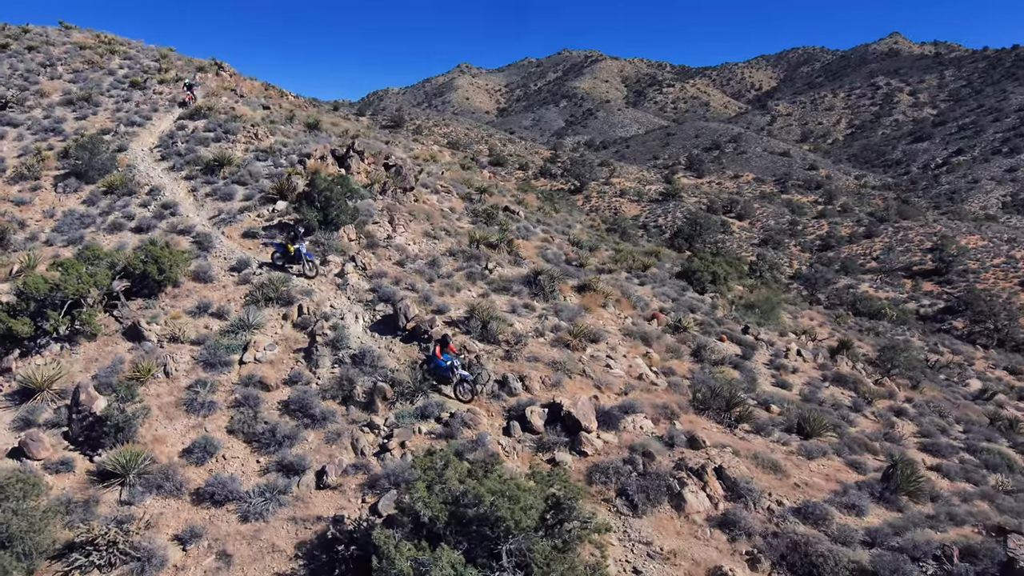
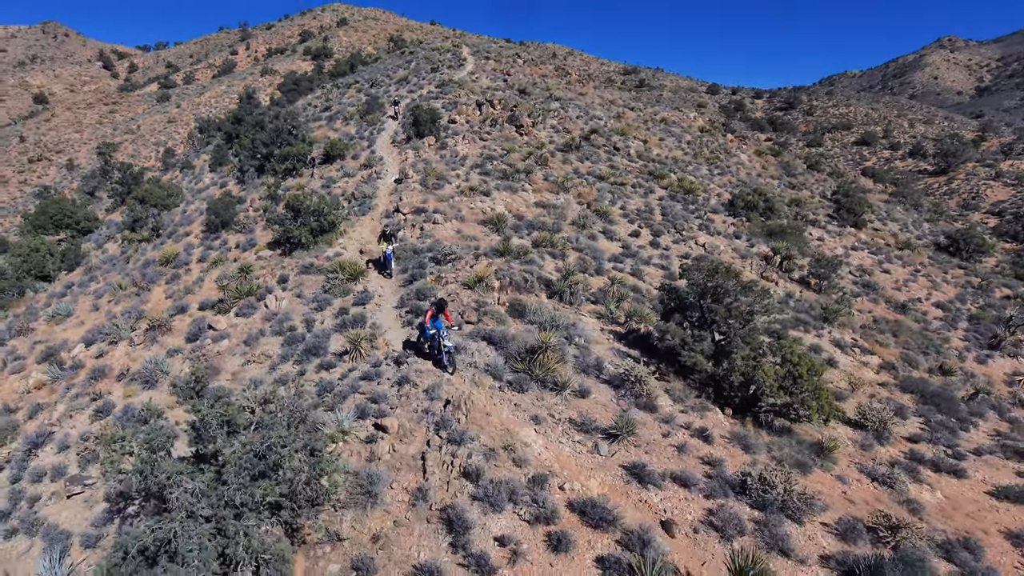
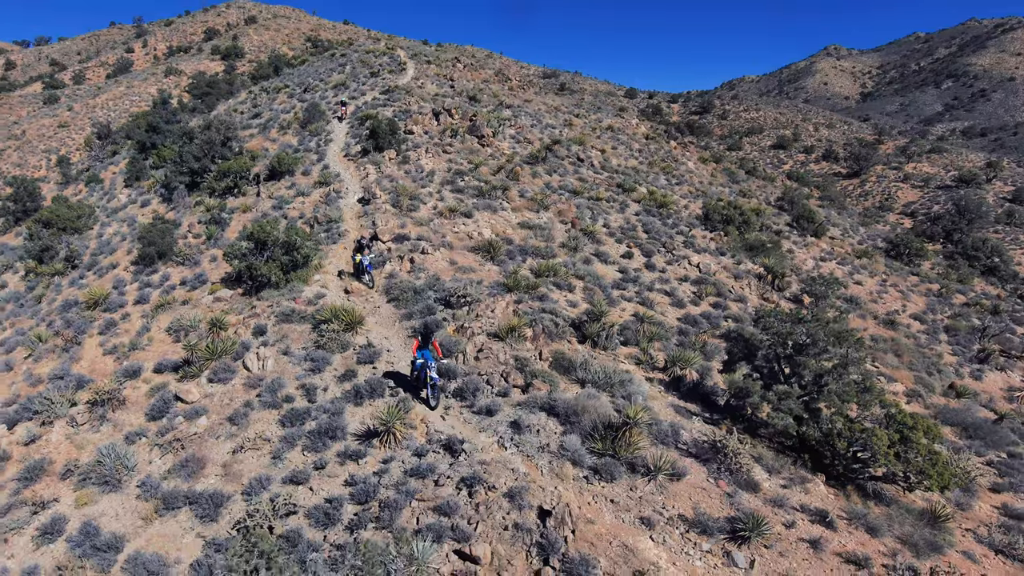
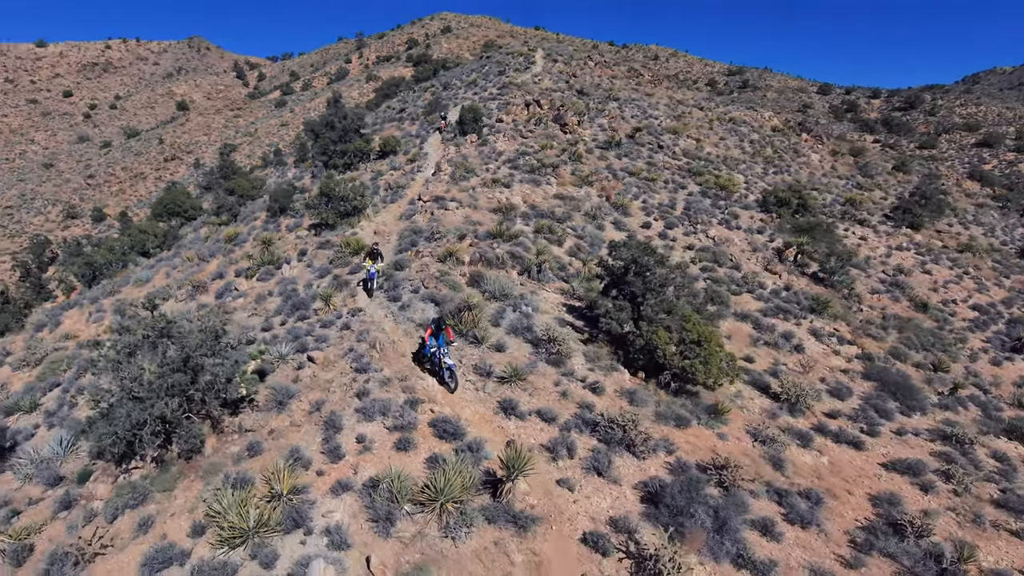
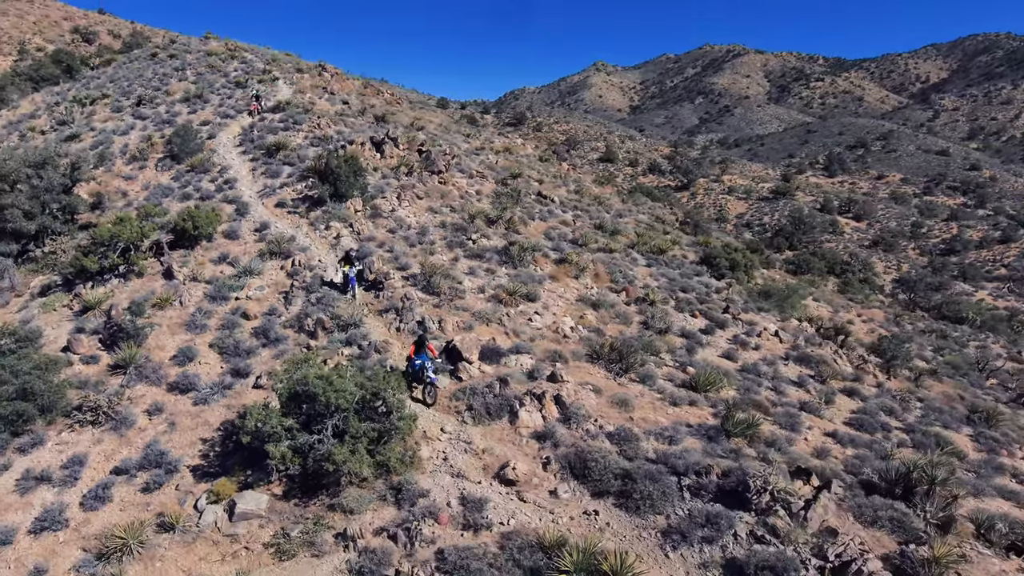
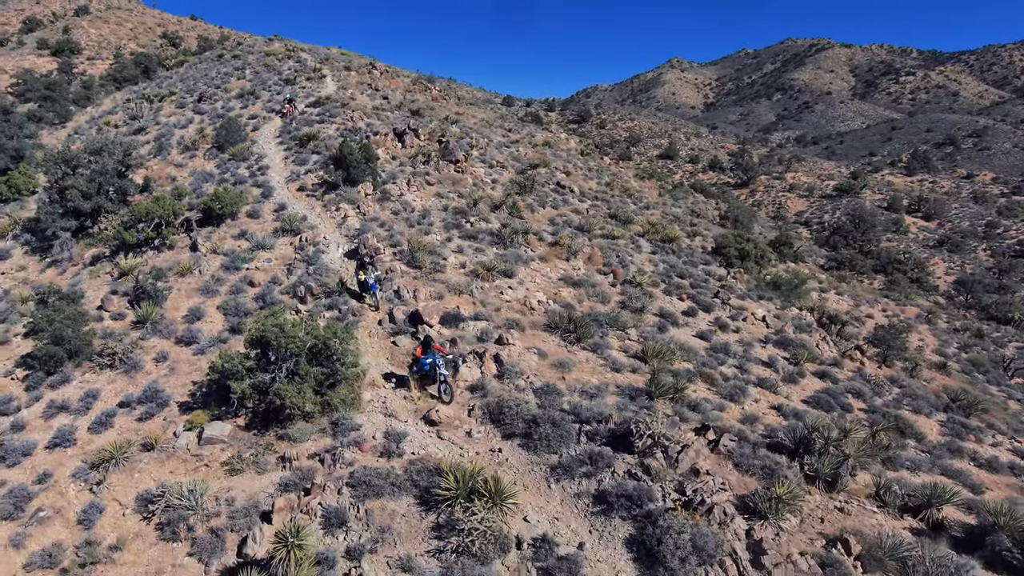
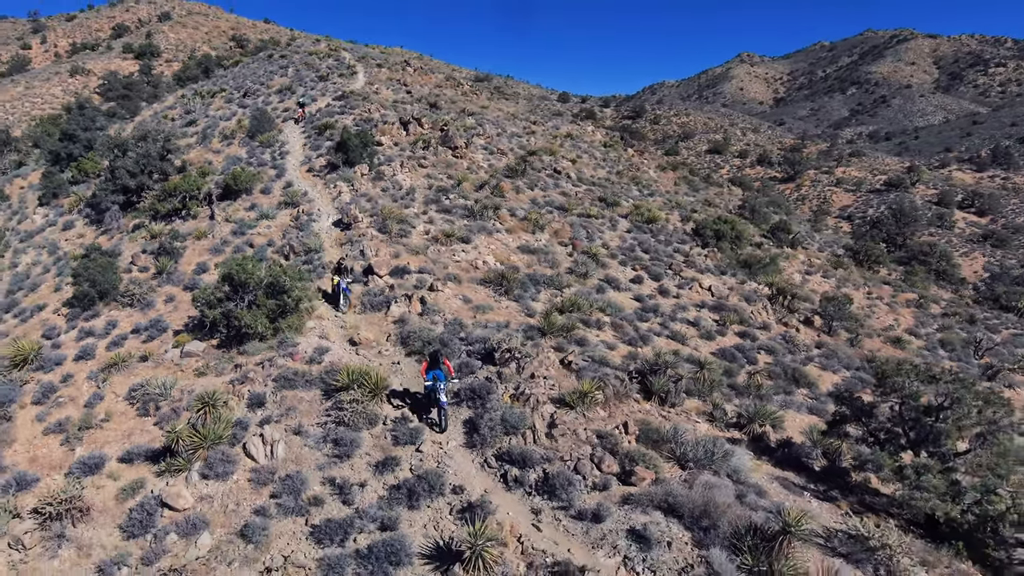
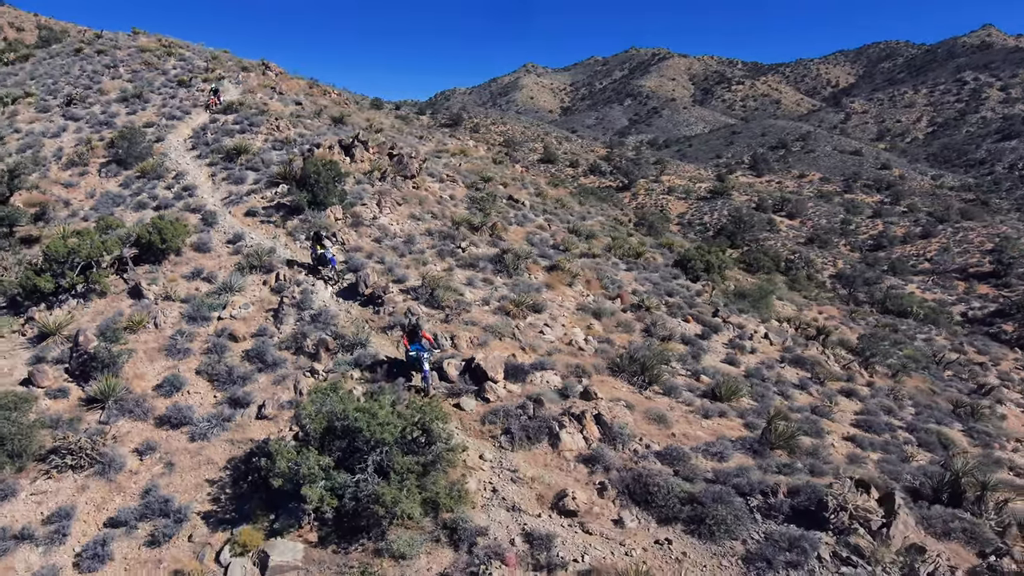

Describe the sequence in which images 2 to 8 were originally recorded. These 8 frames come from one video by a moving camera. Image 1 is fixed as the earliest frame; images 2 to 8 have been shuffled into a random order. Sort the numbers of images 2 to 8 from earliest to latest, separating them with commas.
8, 5, 6, 7, 3, 2, 4
